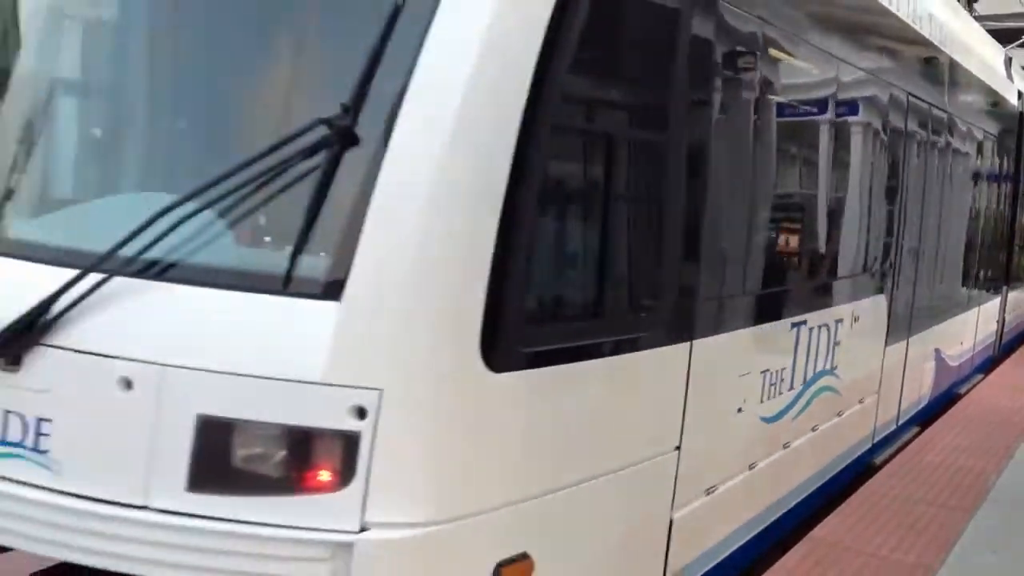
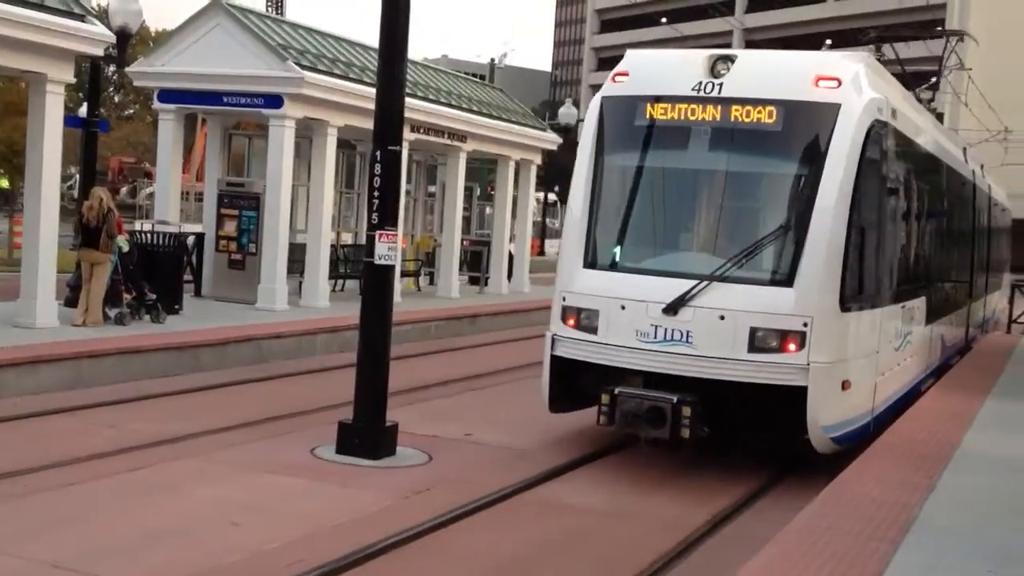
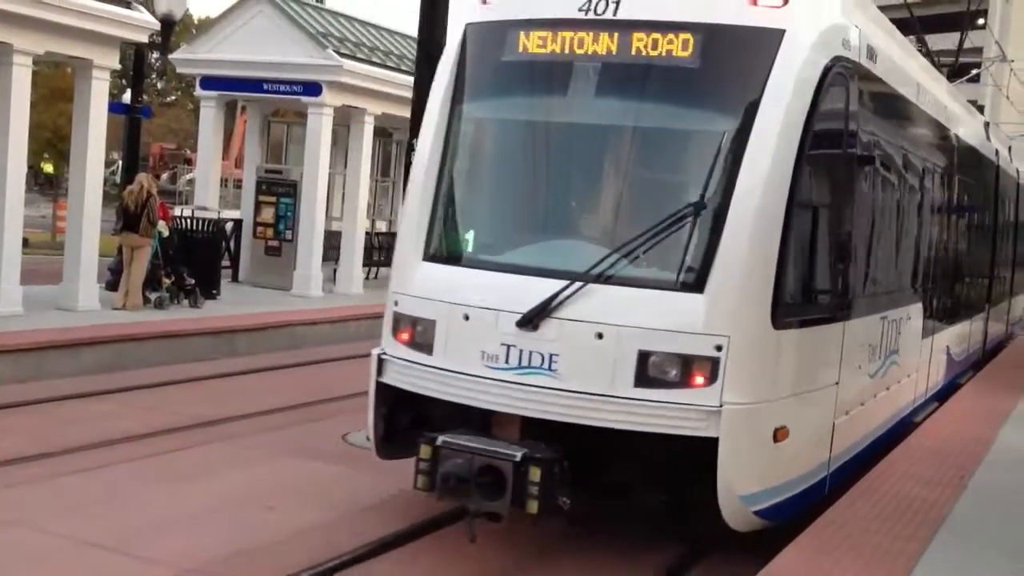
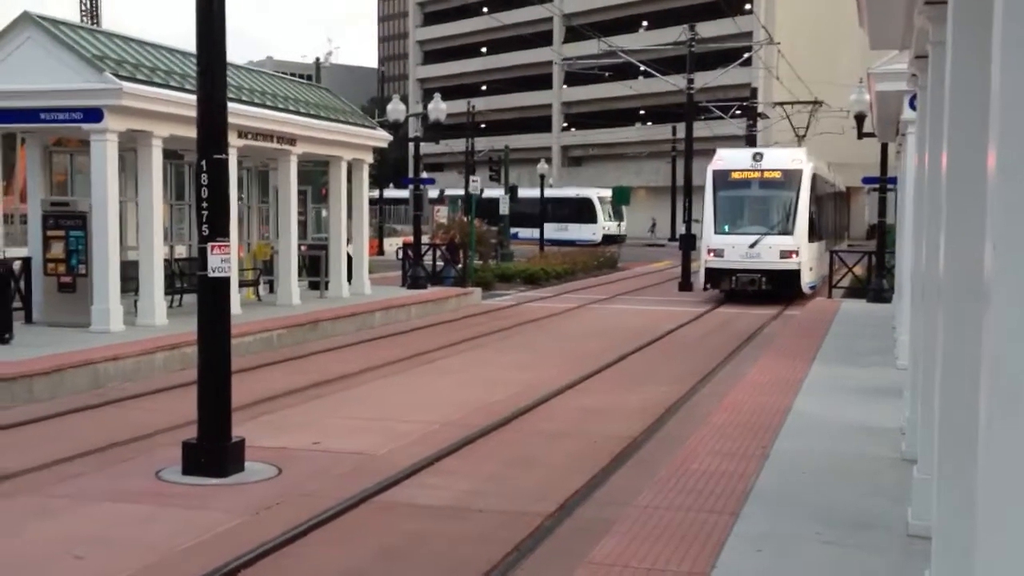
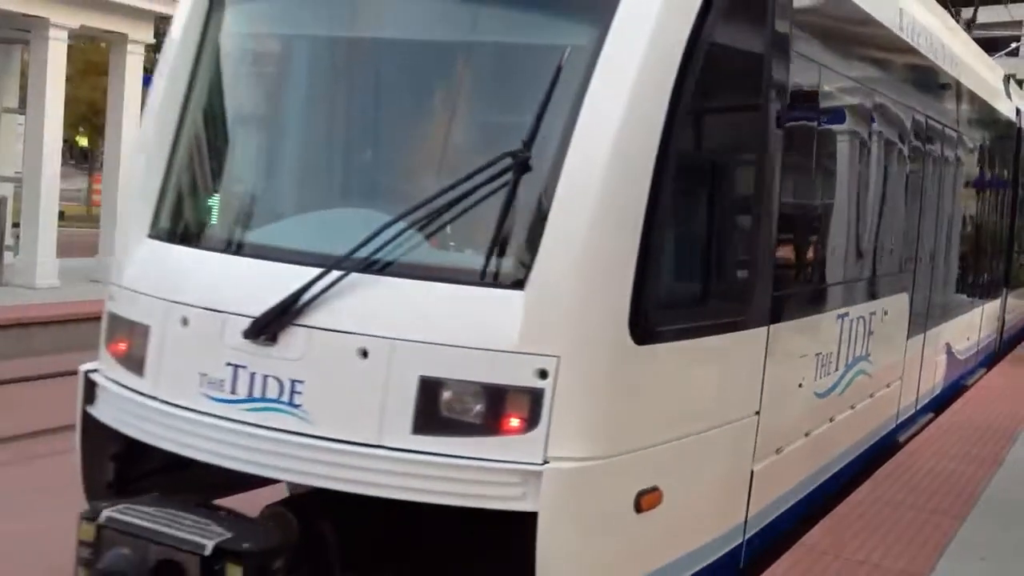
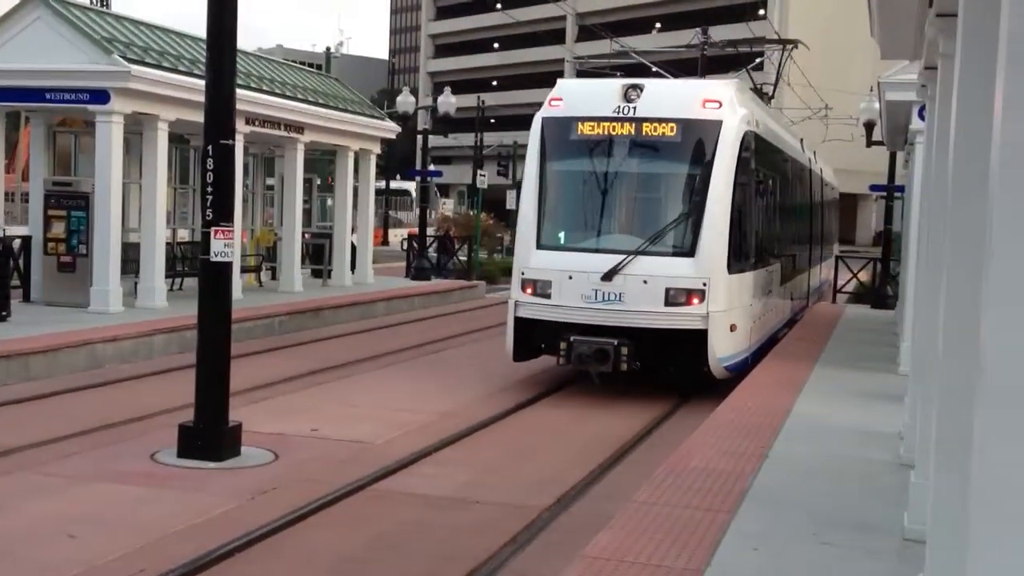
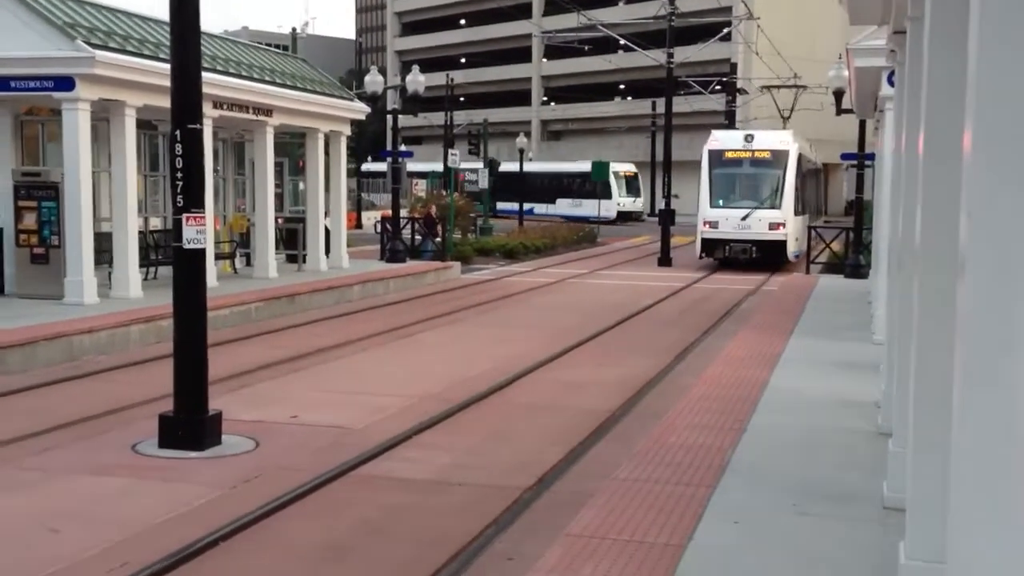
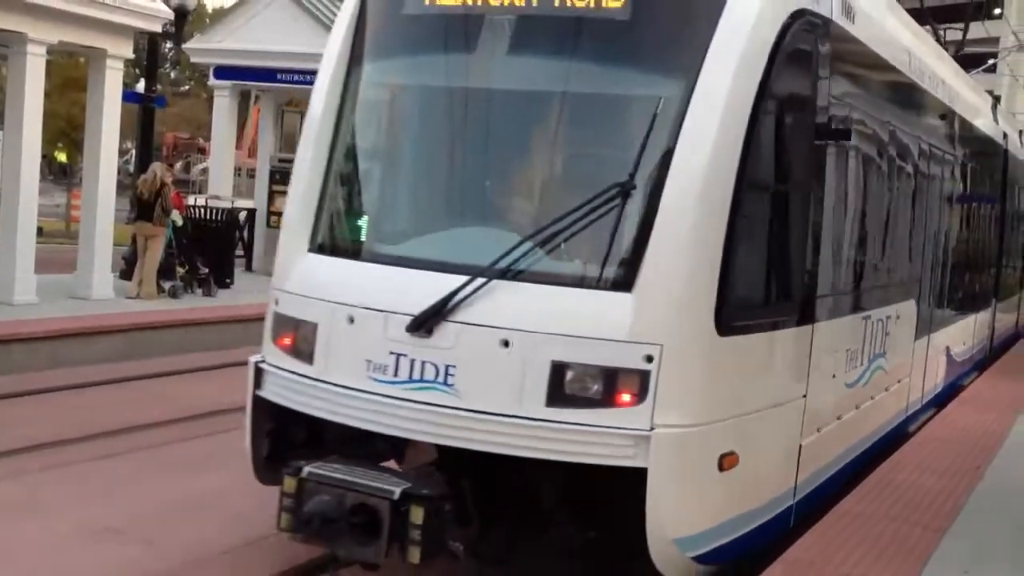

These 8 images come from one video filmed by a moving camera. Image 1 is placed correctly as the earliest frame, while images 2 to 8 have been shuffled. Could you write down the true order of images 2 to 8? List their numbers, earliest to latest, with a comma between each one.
5, 8, 3, 2, 6, 4, 7
